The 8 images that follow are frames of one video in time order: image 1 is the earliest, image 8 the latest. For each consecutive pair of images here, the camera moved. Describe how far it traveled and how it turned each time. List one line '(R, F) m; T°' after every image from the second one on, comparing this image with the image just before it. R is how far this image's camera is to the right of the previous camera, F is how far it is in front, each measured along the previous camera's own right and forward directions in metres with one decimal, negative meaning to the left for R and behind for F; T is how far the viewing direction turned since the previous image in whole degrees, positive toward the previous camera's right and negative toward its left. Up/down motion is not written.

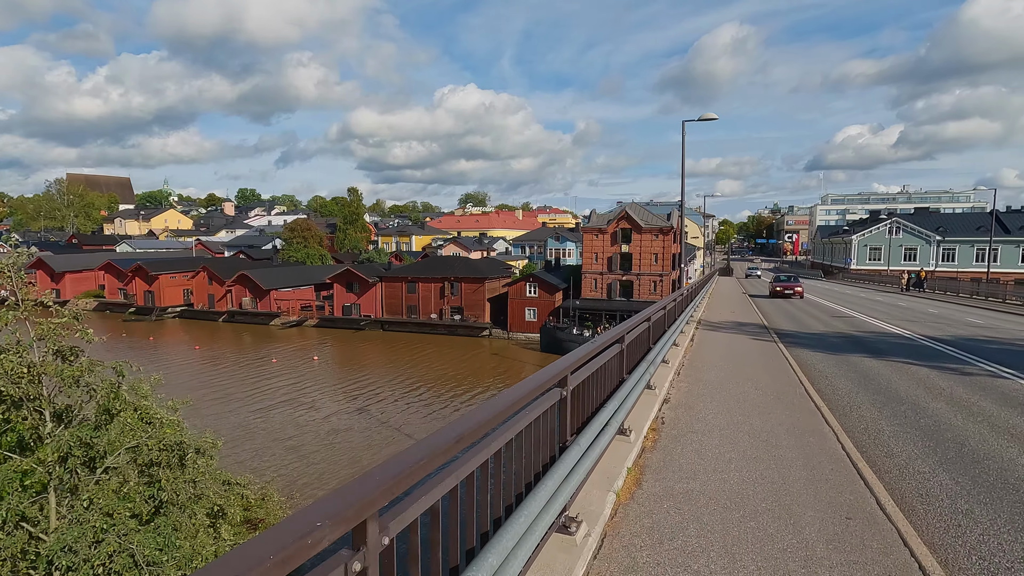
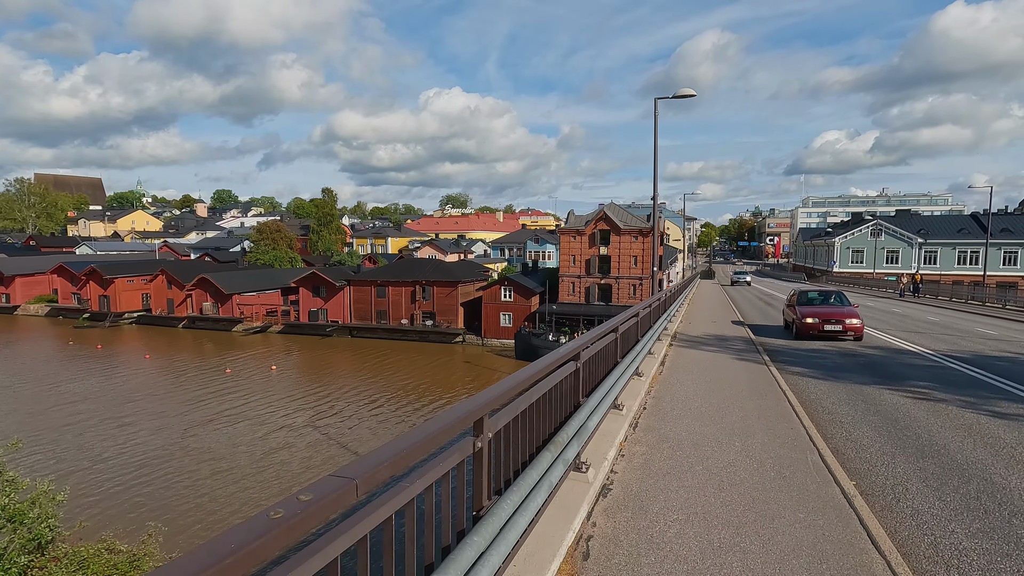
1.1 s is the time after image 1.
(+0.7, +1.6) m; +2°
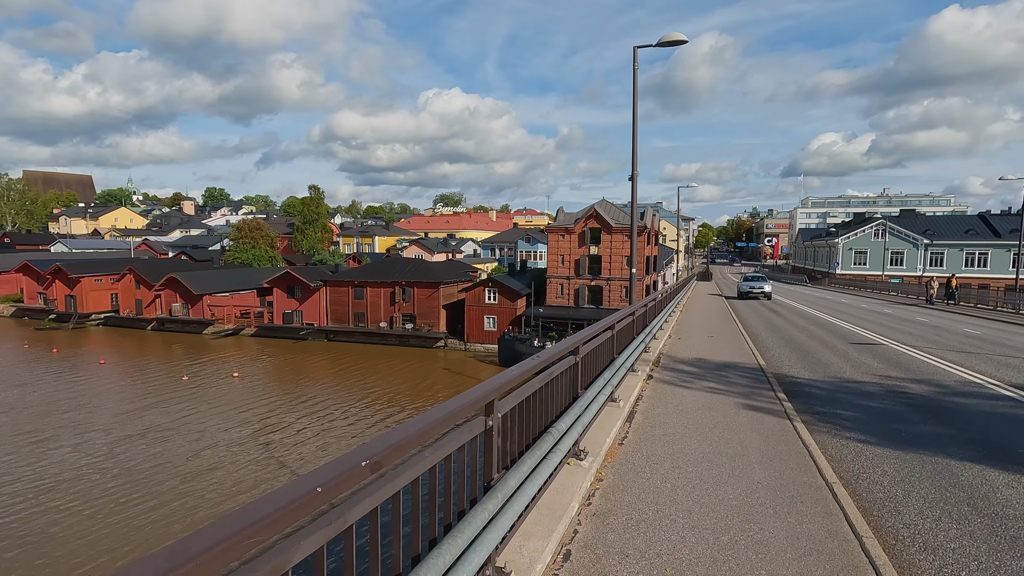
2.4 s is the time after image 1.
(+0.8, +2.0) m; 0°
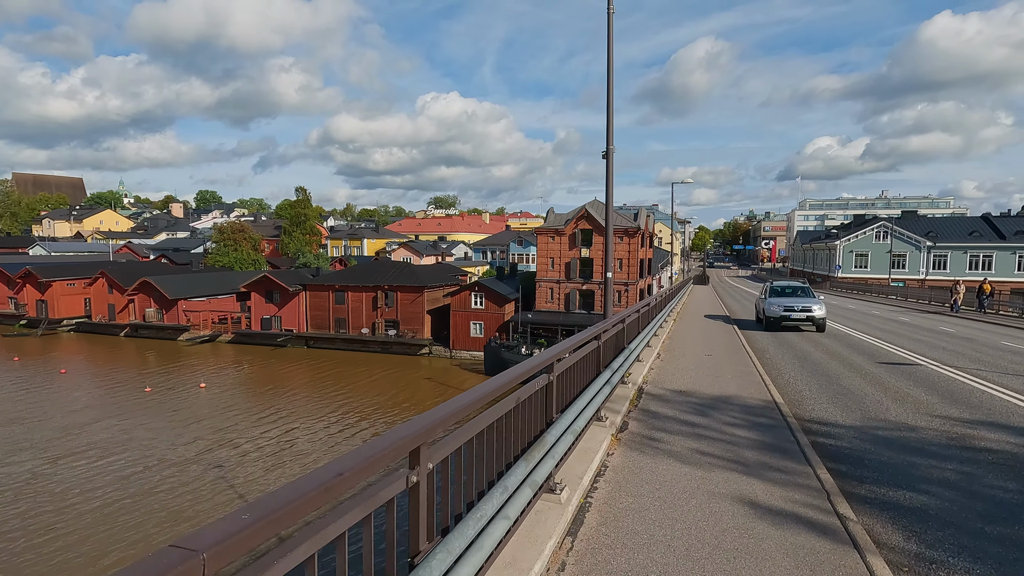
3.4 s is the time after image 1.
(+0.5, +1.5) m; 0°
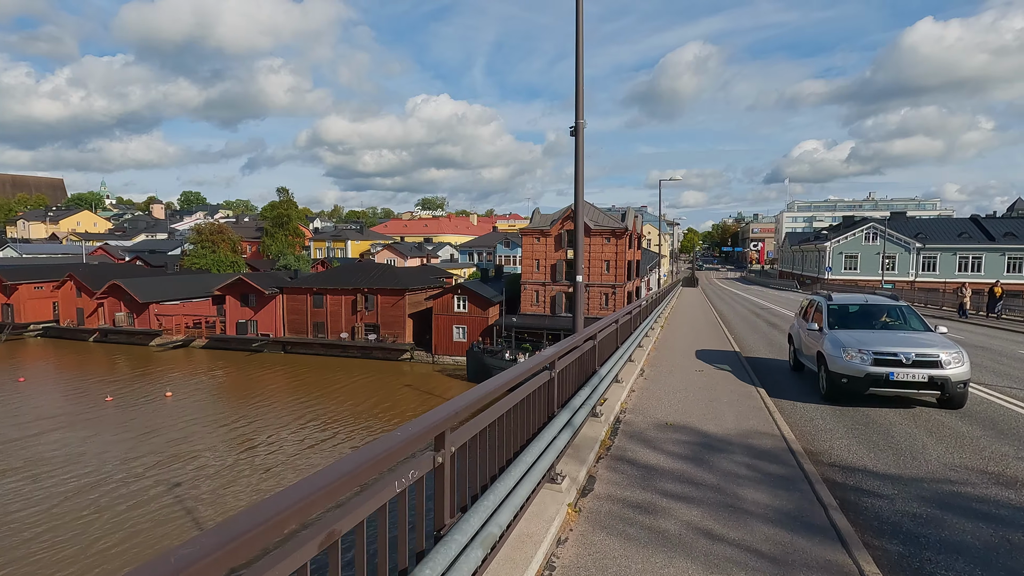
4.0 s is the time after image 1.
(+0.3, +1.0) m; +1°
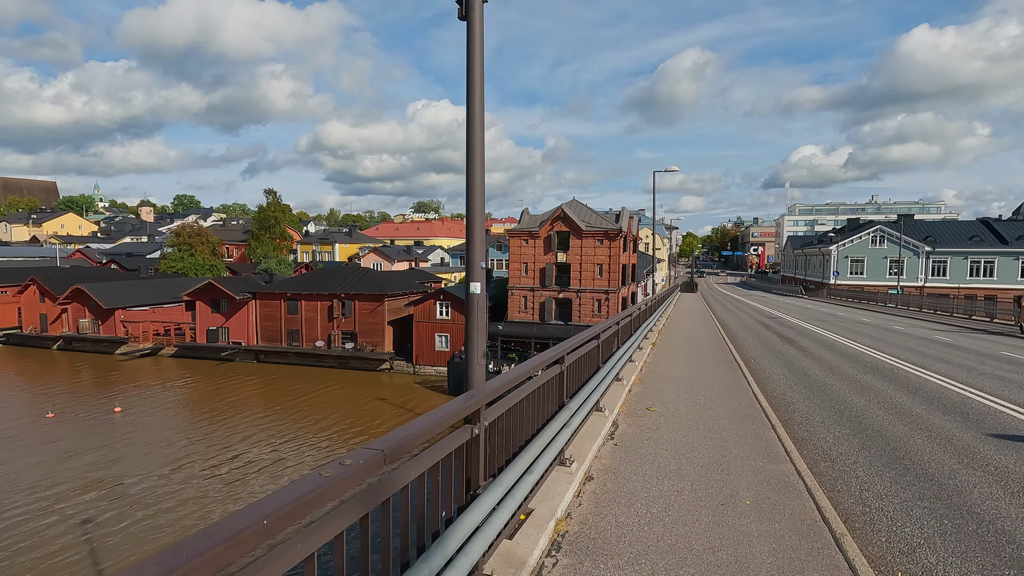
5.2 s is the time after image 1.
(+0.7, +1.9) m; 0°
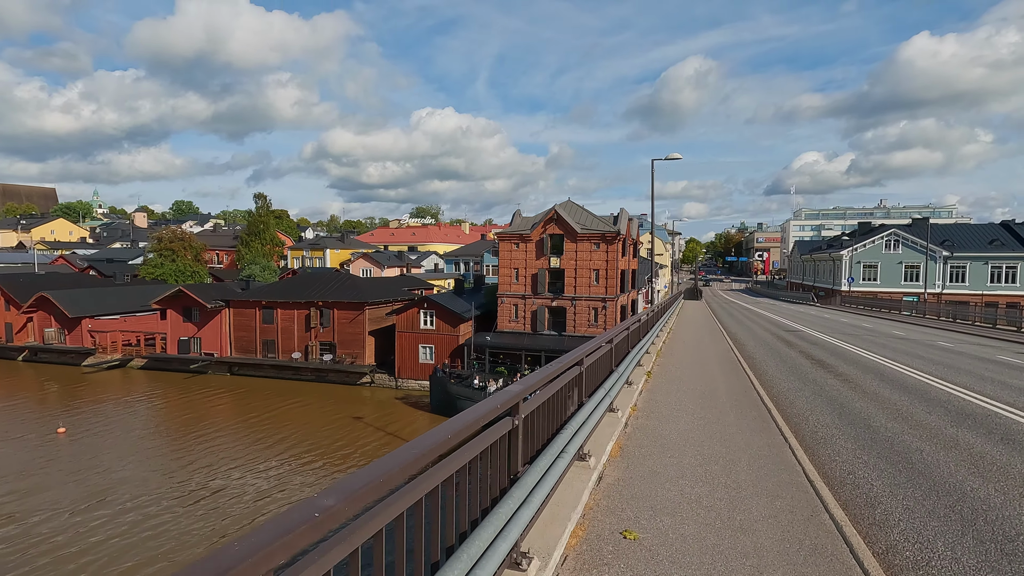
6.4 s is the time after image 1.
(+0.6, +2.0) m; 0°
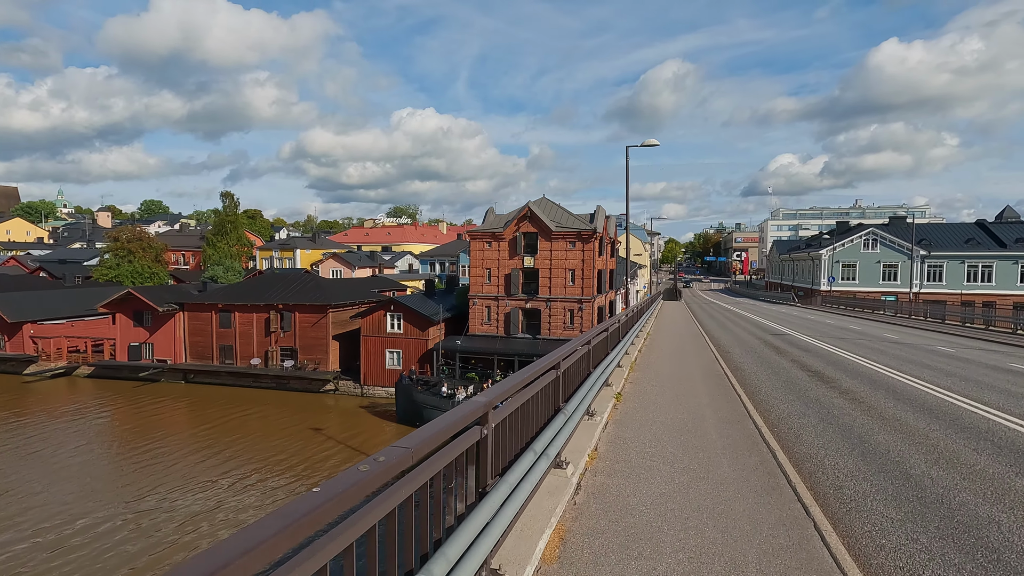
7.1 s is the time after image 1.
(+0.4, +1.2) m; +2°
